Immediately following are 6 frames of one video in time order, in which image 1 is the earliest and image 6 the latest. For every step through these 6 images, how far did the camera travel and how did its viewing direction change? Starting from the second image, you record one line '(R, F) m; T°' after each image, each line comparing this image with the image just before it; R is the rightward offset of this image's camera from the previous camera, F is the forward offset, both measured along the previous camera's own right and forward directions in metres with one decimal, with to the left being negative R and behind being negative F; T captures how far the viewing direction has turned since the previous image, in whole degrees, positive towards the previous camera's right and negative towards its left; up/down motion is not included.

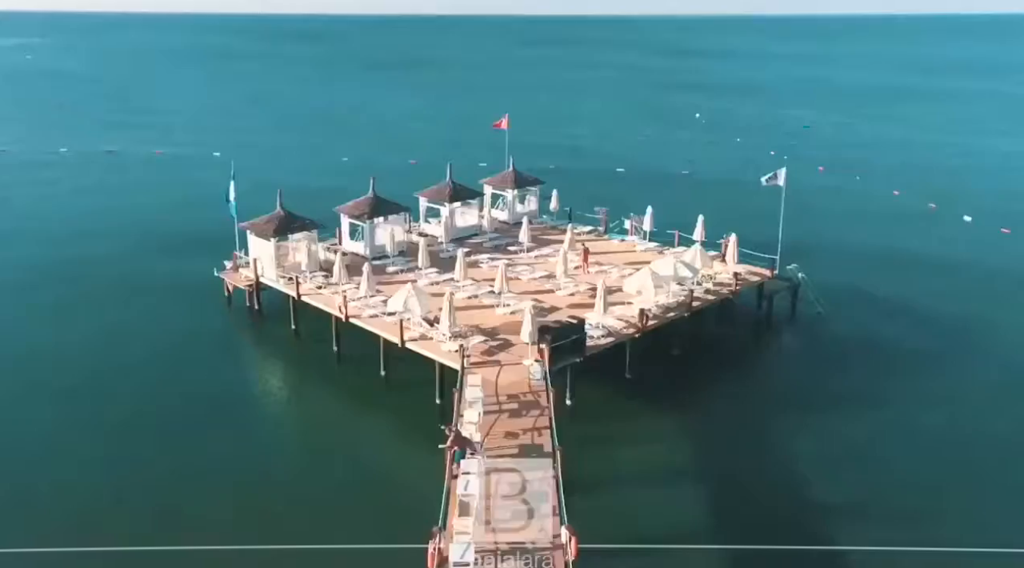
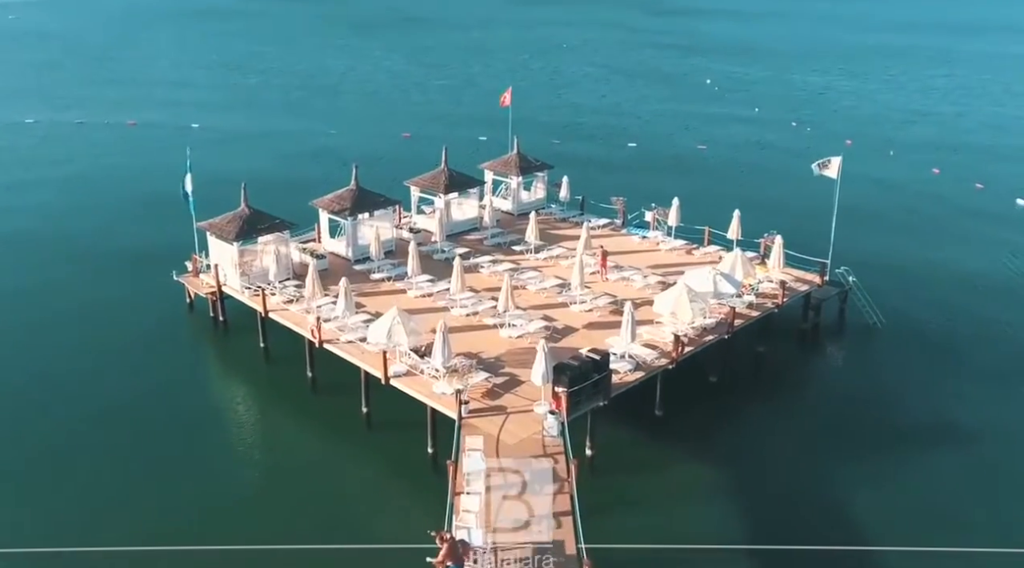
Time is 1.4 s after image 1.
(-0.3, +6.1) m; 0°
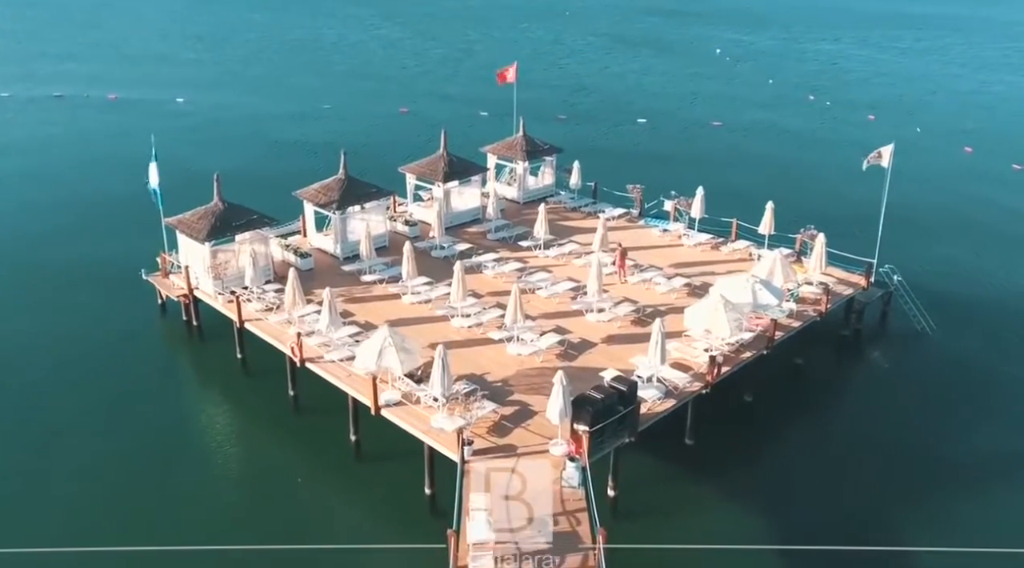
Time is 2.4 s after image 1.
(-0.3, +3.9) m; 0°
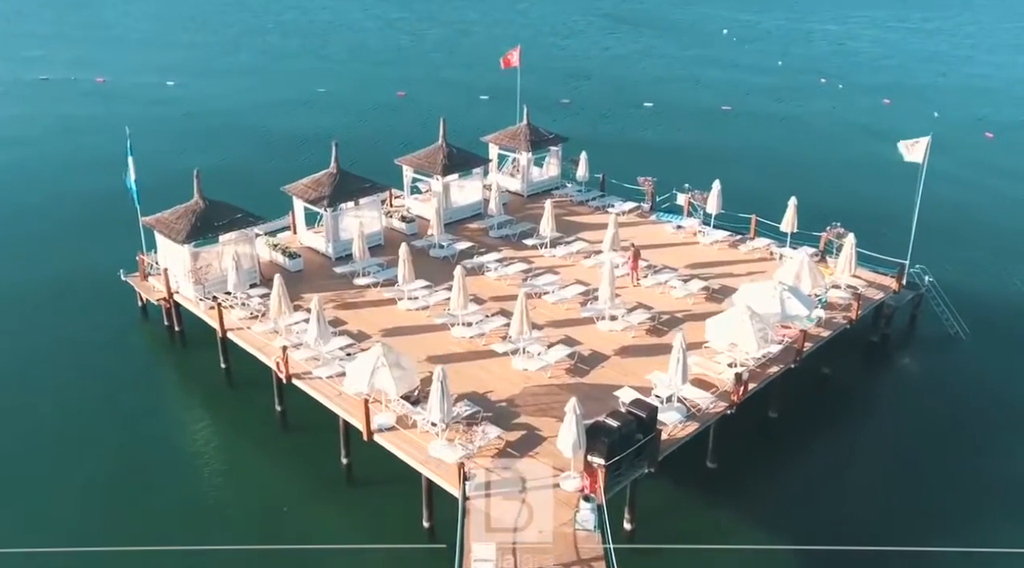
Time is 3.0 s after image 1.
(-0.2, +2.2) m; 0°
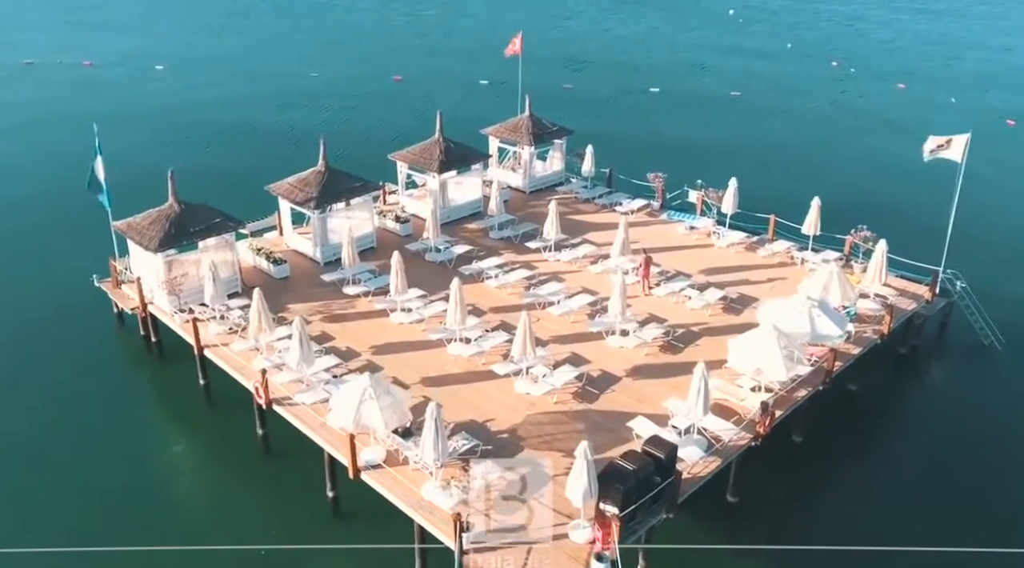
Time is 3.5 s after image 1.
(0.0, +2.2) m; 0°
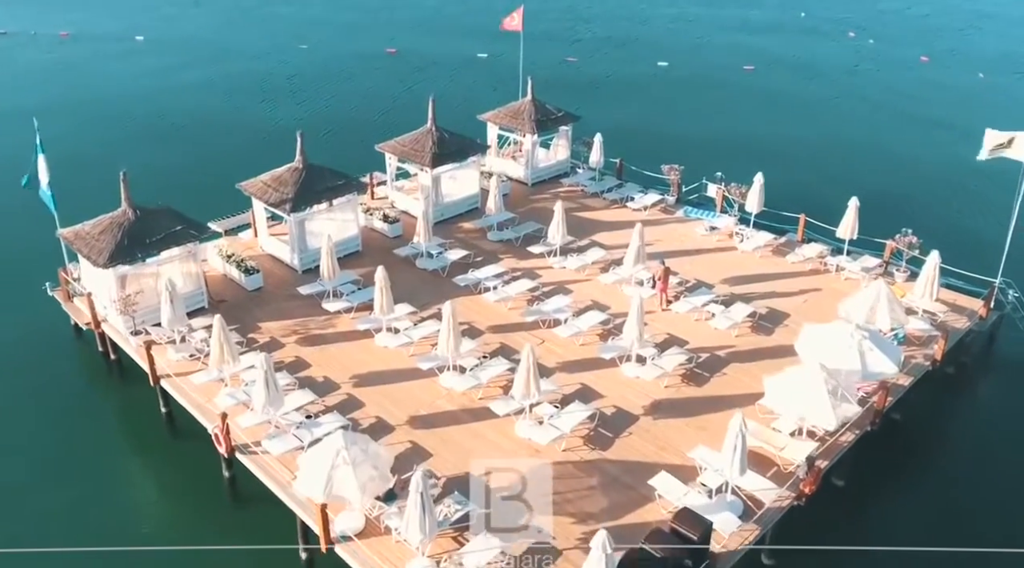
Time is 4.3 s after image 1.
(0.0, +3.1) m; 0°
